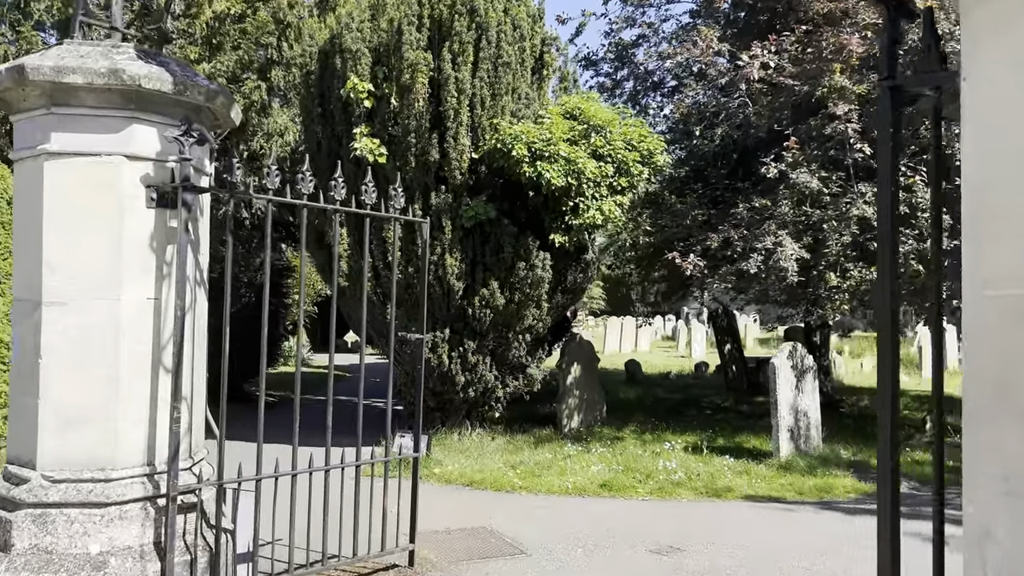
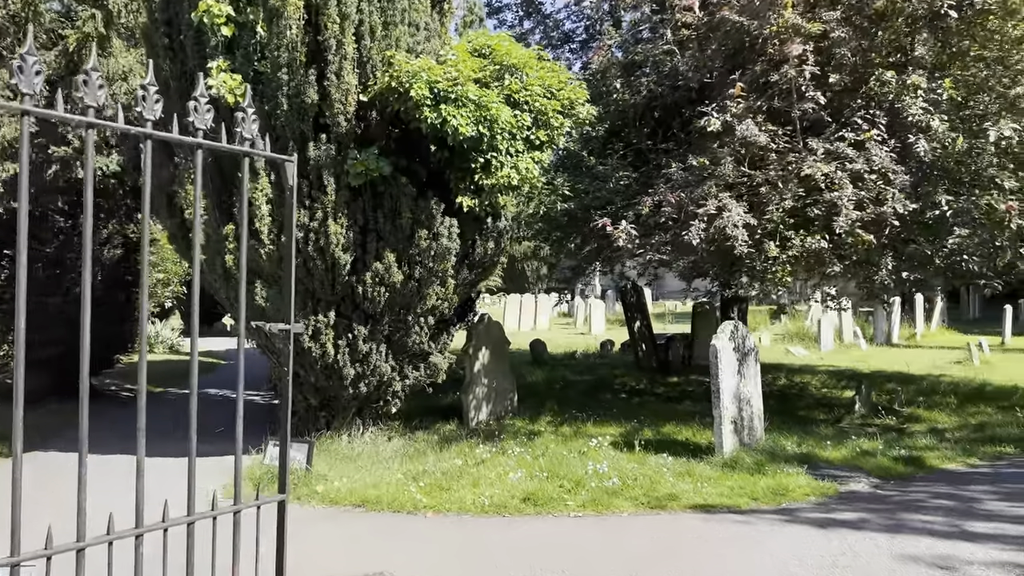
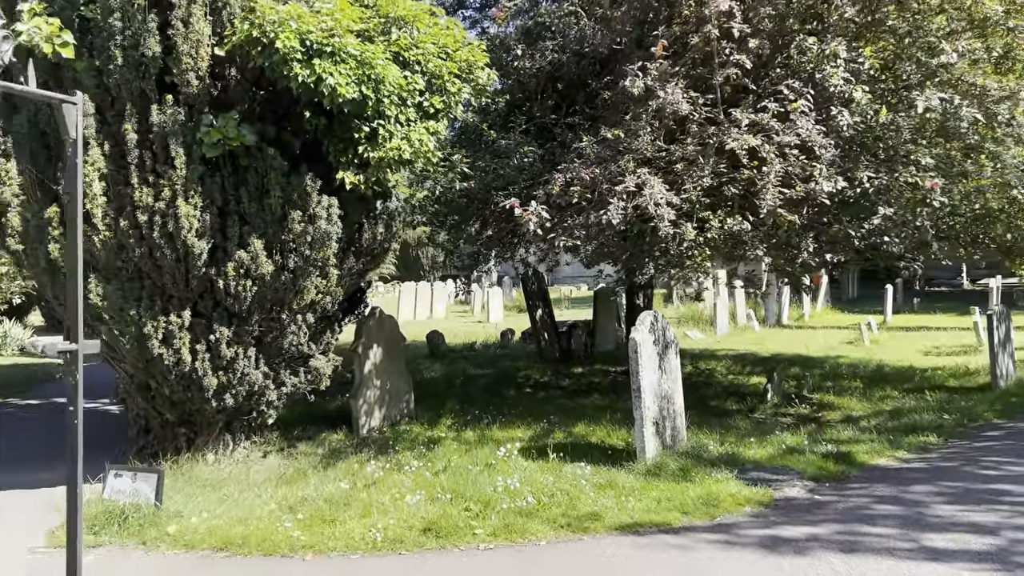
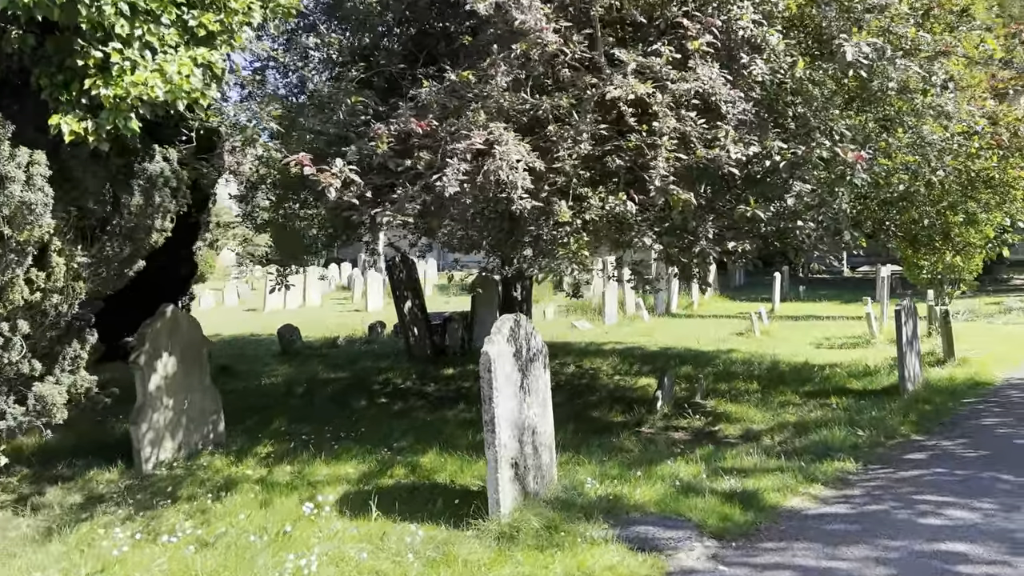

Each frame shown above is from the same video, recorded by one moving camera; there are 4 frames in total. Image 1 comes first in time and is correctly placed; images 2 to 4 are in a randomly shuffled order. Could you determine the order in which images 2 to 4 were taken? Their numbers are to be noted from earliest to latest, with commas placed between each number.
2, 3, 4
